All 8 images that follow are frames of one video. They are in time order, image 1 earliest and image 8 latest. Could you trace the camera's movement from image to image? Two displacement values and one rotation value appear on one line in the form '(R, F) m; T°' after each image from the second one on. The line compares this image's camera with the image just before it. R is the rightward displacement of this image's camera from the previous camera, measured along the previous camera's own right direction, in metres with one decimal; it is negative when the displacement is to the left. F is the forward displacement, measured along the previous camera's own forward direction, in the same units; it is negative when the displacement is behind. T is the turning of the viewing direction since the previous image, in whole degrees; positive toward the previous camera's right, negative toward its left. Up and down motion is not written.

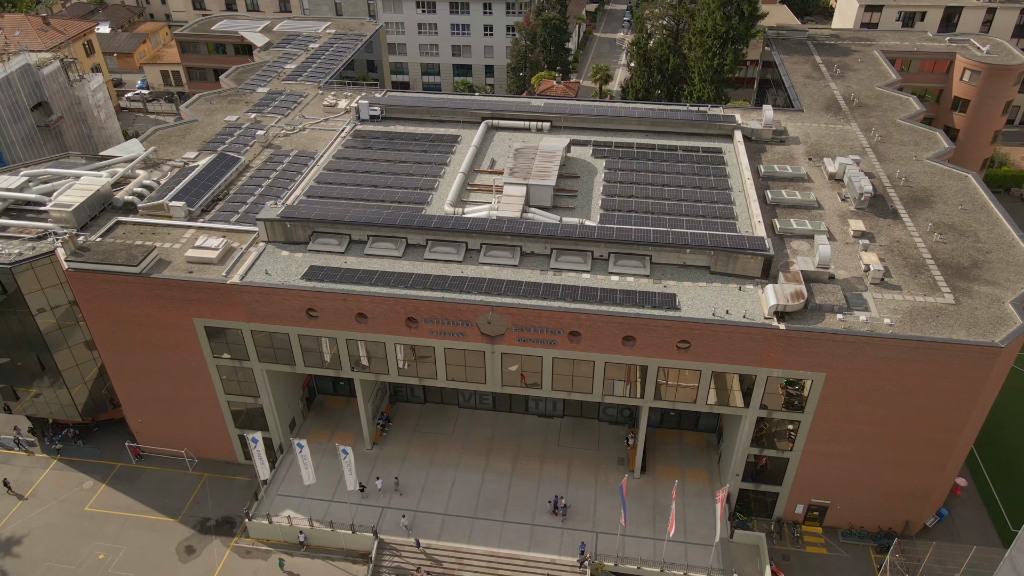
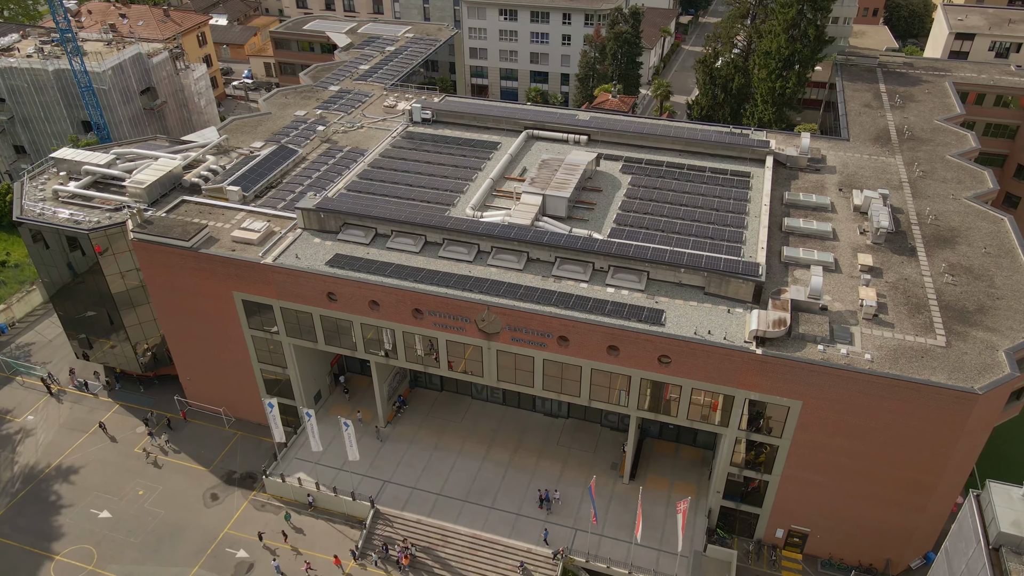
(+6.0, -2.6) m; -7°
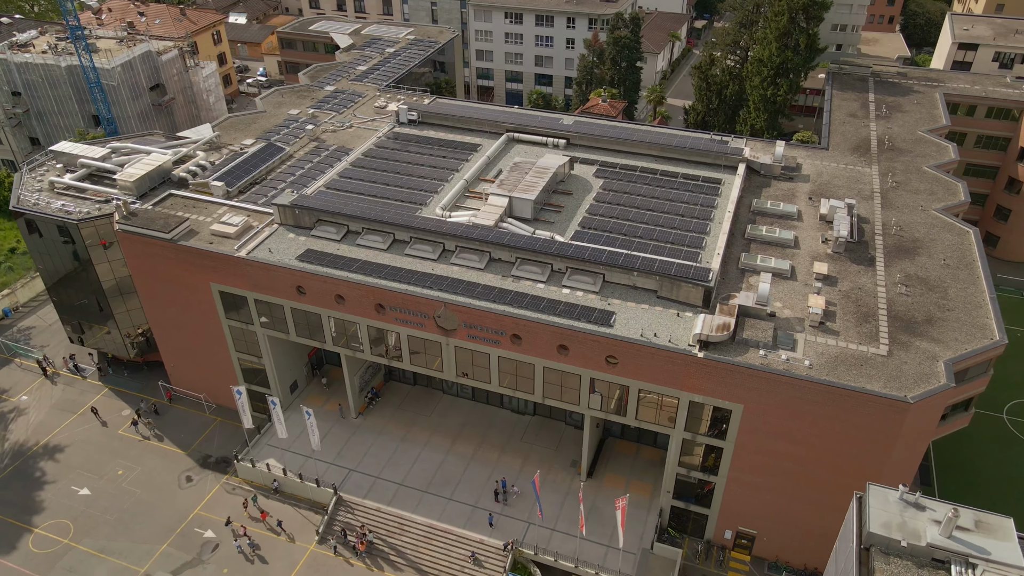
(+4.5, -1.4) m; -2°
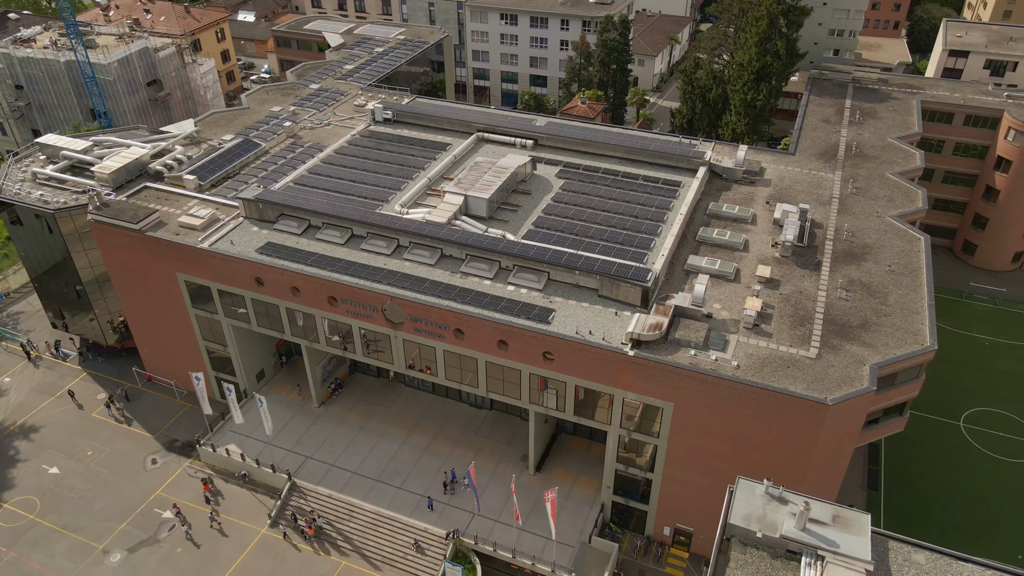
(+5.0, -1.2) m; -2°
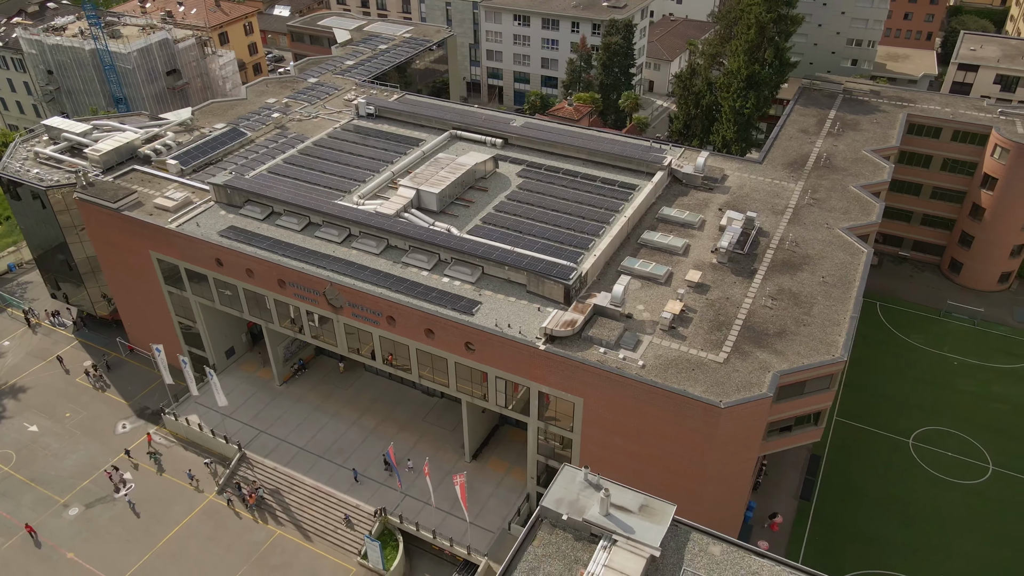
(+8.0, -1.5) m; -4°
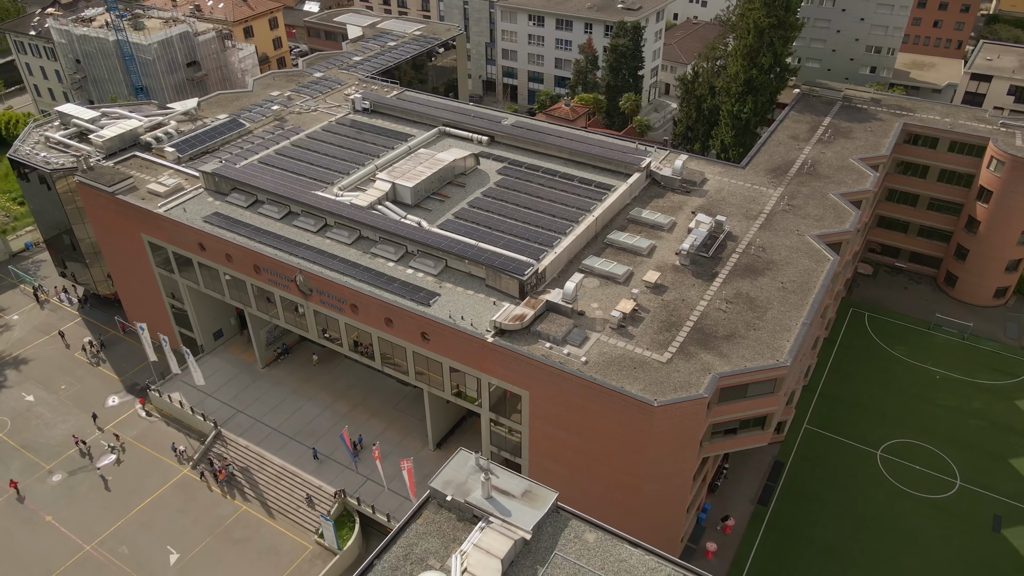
(+5.5, -1.0) m; -3°
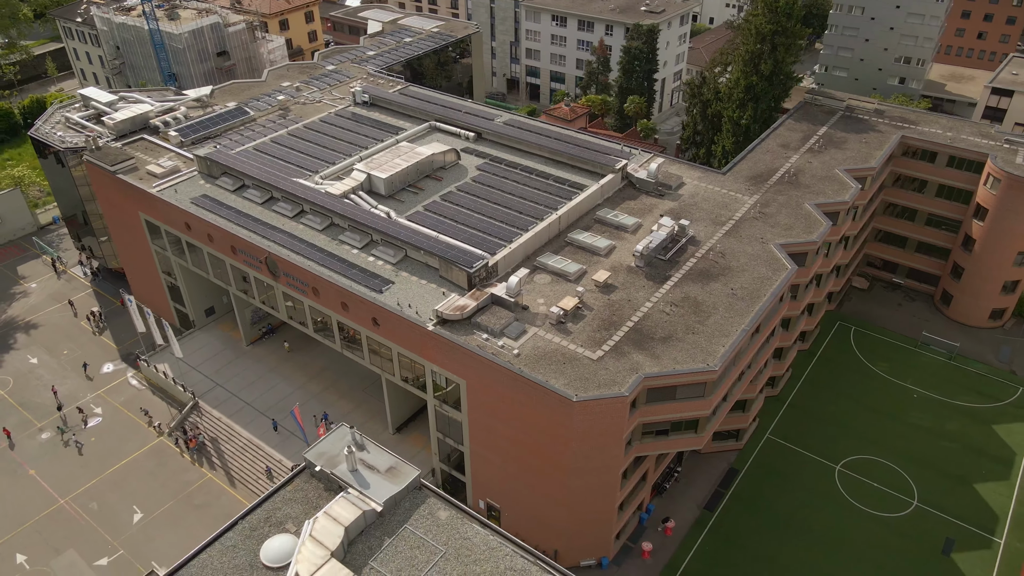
(+7.2, -1.0) m; -4°
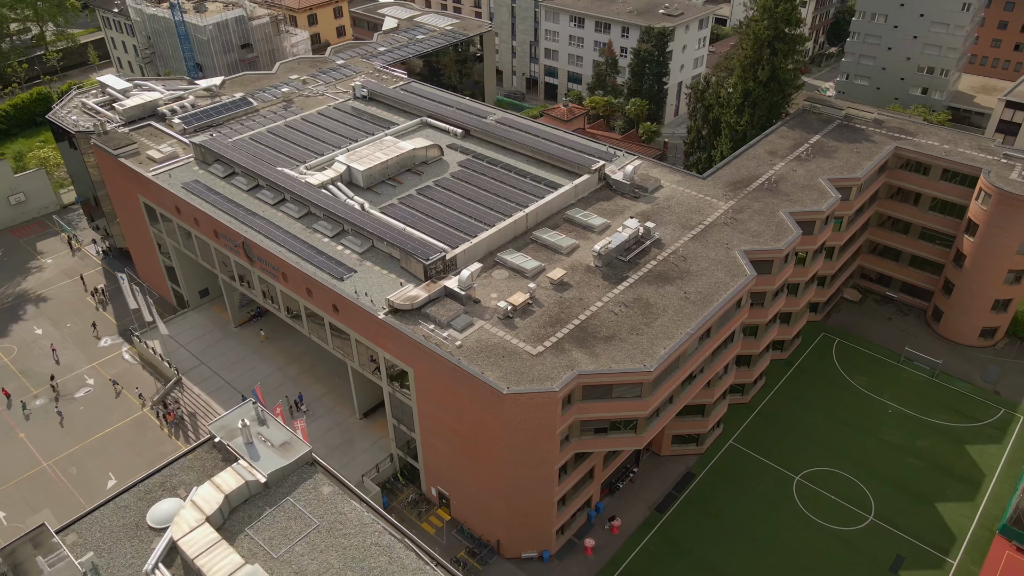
(+6.4, -0.9) m; -4°
